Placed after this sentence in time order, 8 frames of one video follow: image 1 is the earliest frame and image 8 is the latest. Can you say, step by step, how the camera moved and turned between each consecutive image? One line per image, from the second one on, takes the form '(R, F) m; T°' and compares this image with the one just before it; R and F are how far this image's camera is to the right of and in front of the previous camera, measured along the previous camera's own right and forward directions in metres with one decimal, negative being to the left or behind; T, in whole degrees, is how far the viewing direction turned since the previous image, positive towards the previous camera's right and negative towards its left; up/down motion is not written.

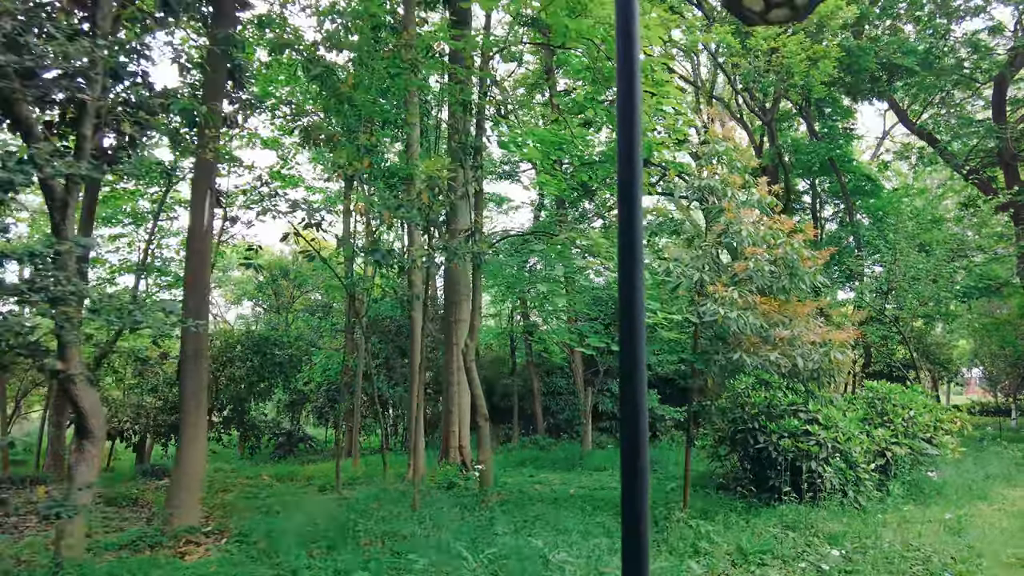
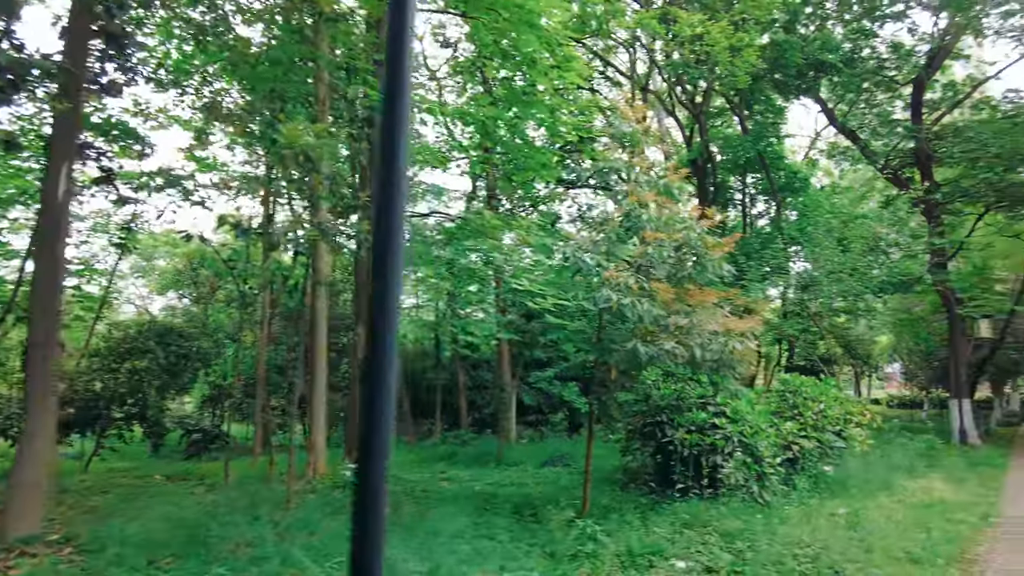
(+0.5, +0.4) m; +5°
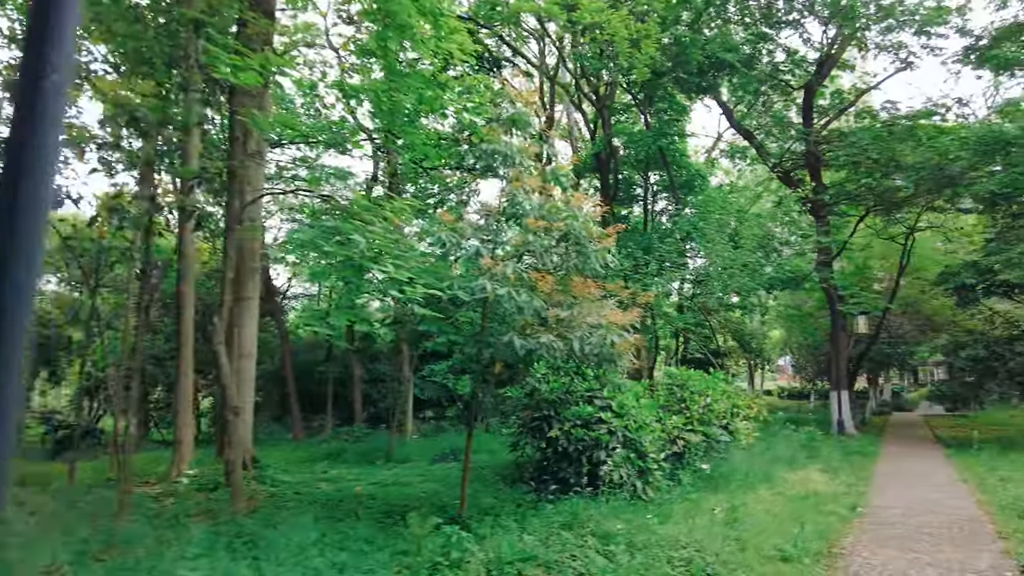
(+0.3, +0.4) m; +7°
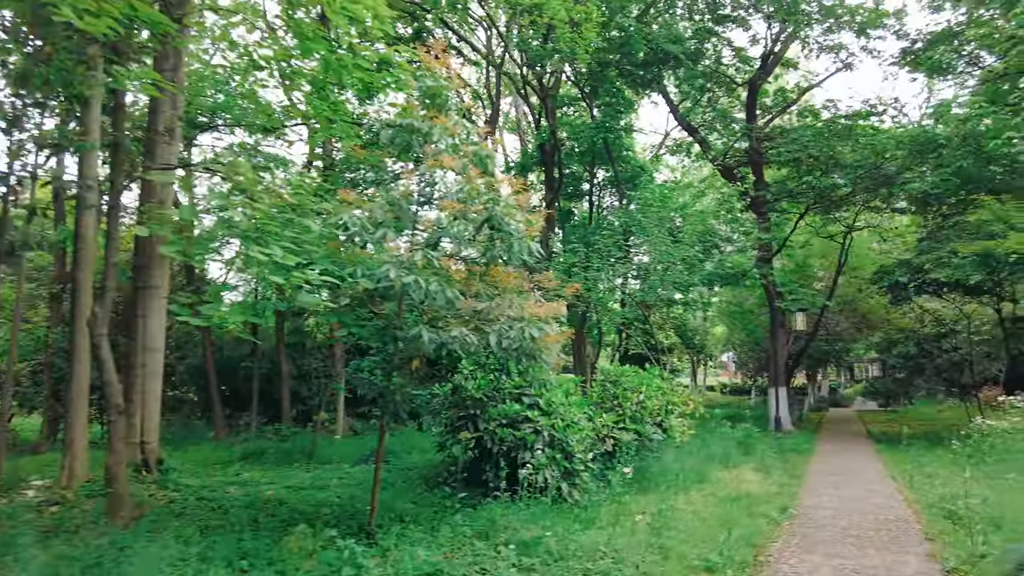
(+0.3, +0.4) m; +4°
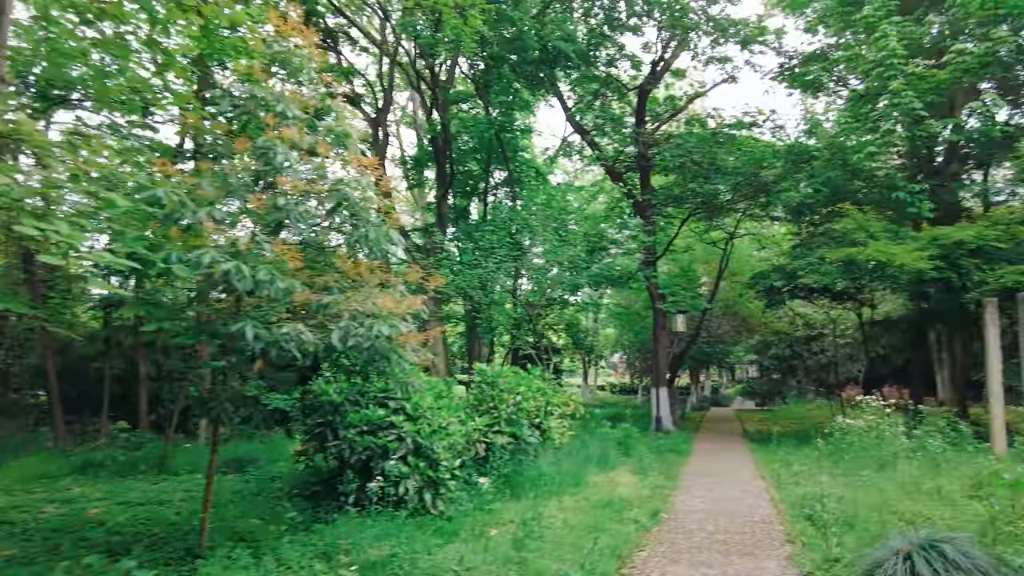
(+0.3, +0.4) m; +9°
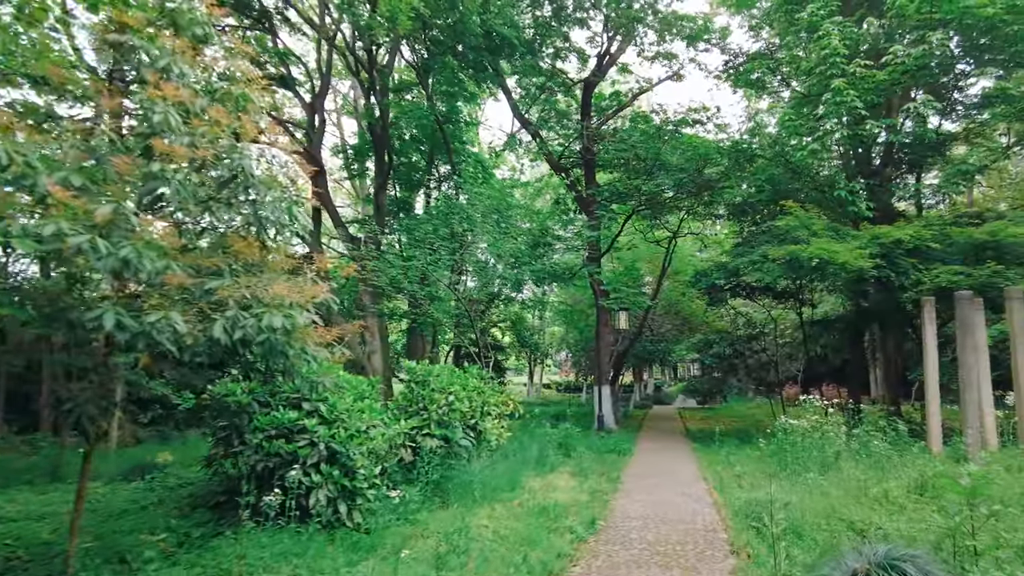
(+0.2, +0.5) m; +5°
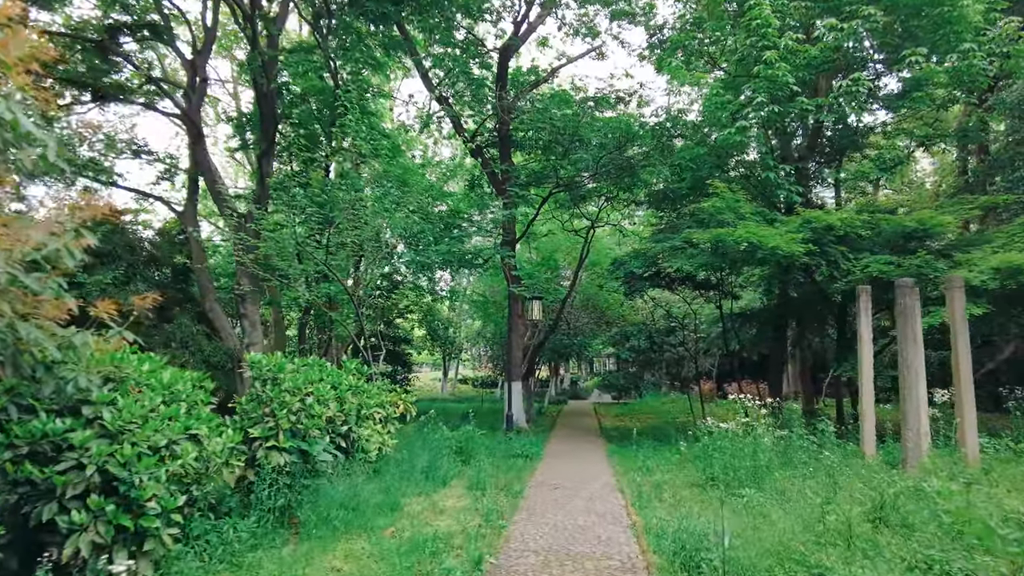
(+0.4, +1.4) m; +7°
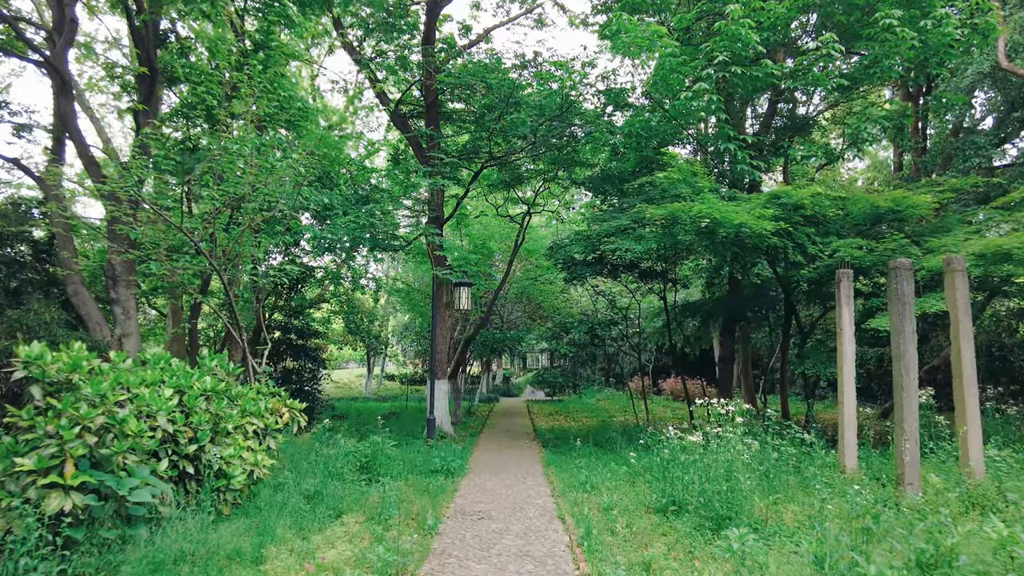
(+0.2, +1.6) m; +6°
